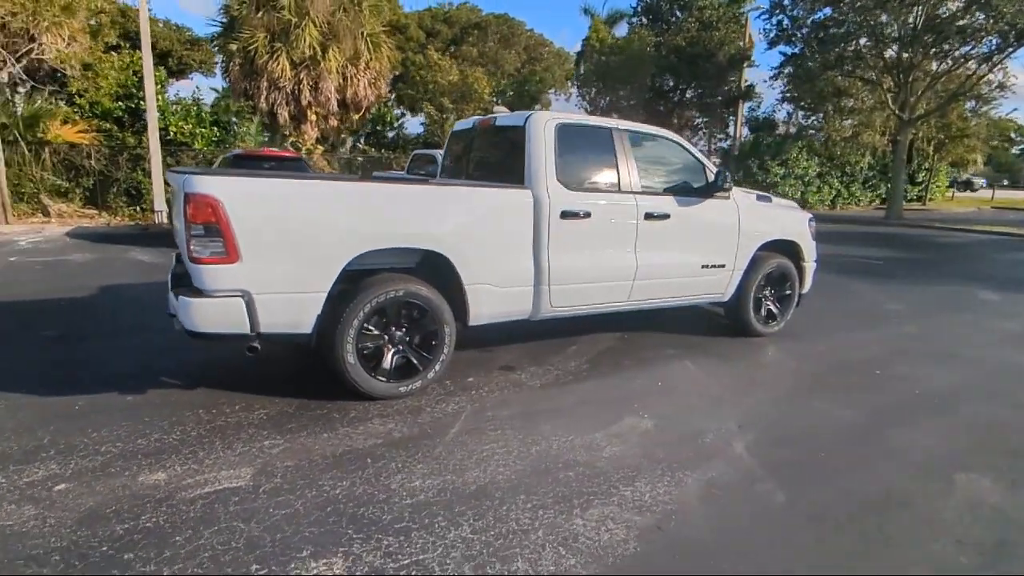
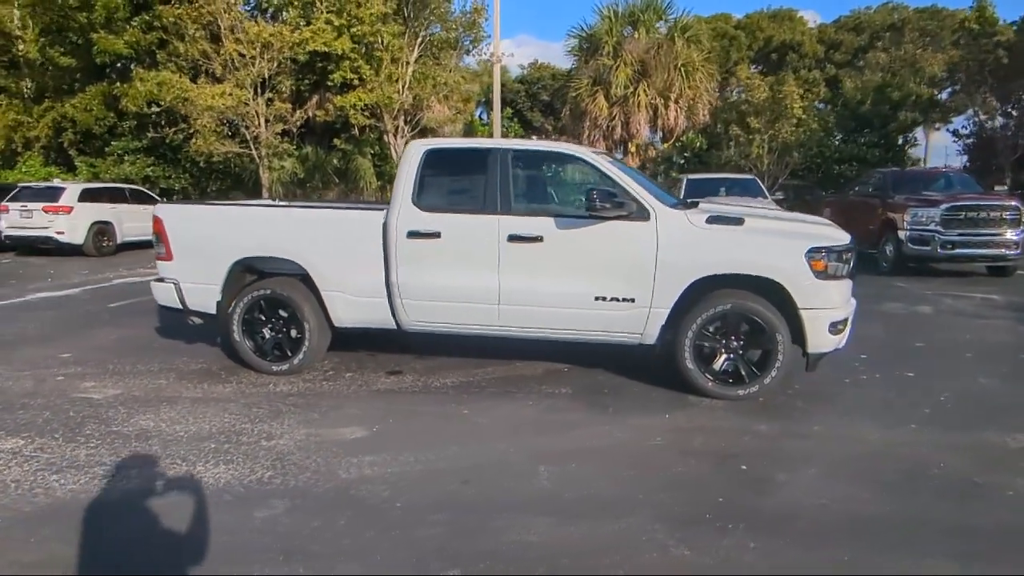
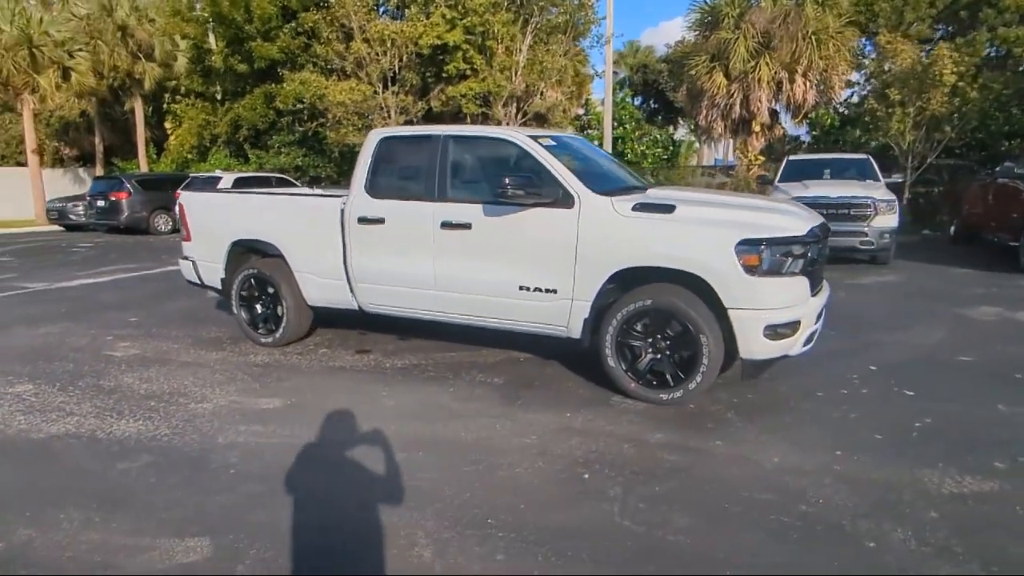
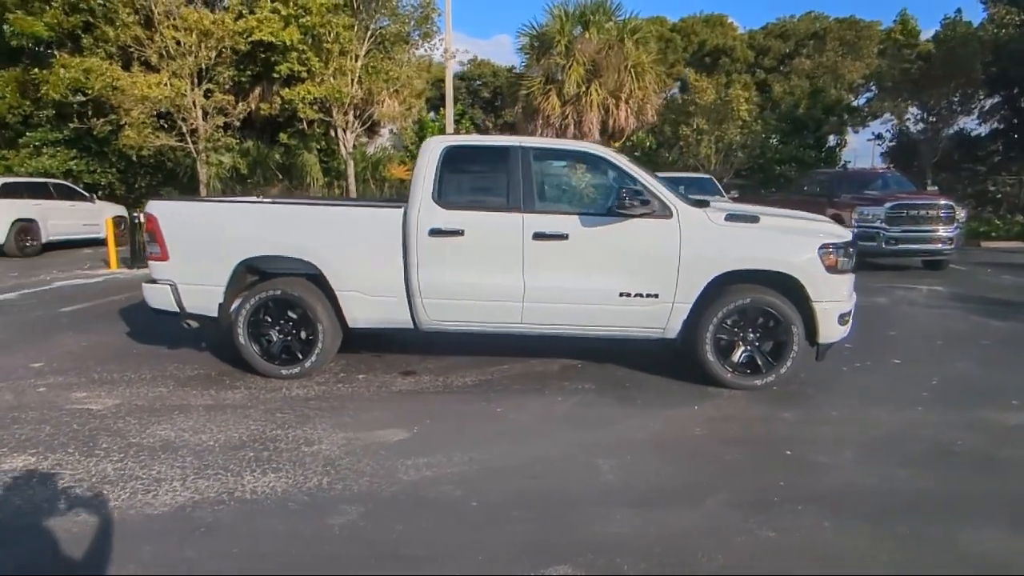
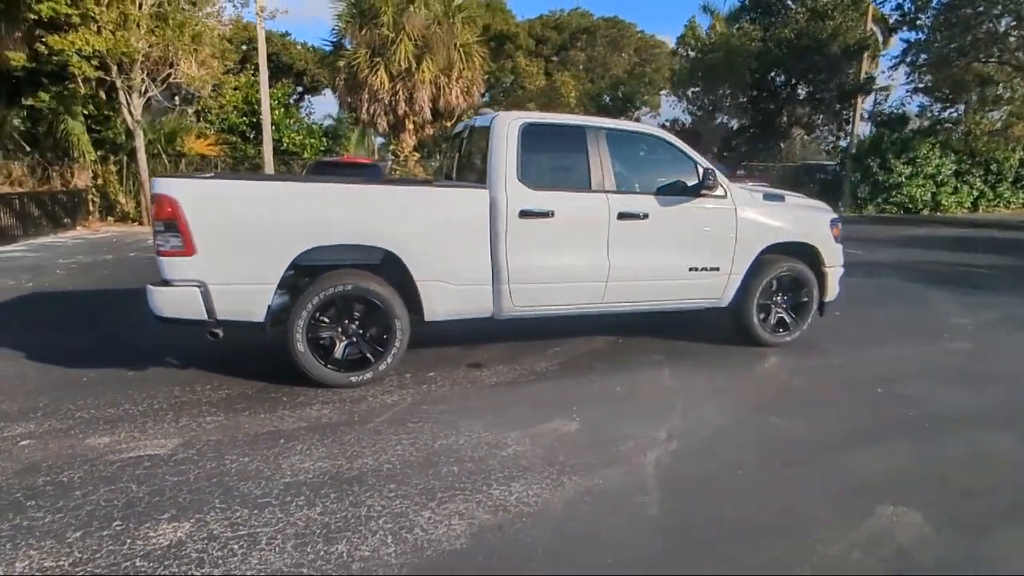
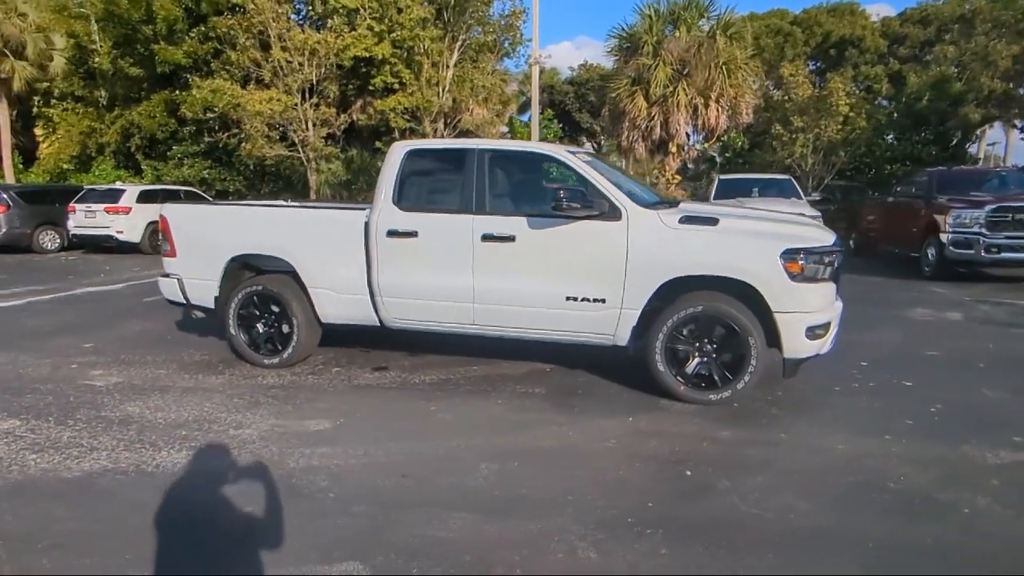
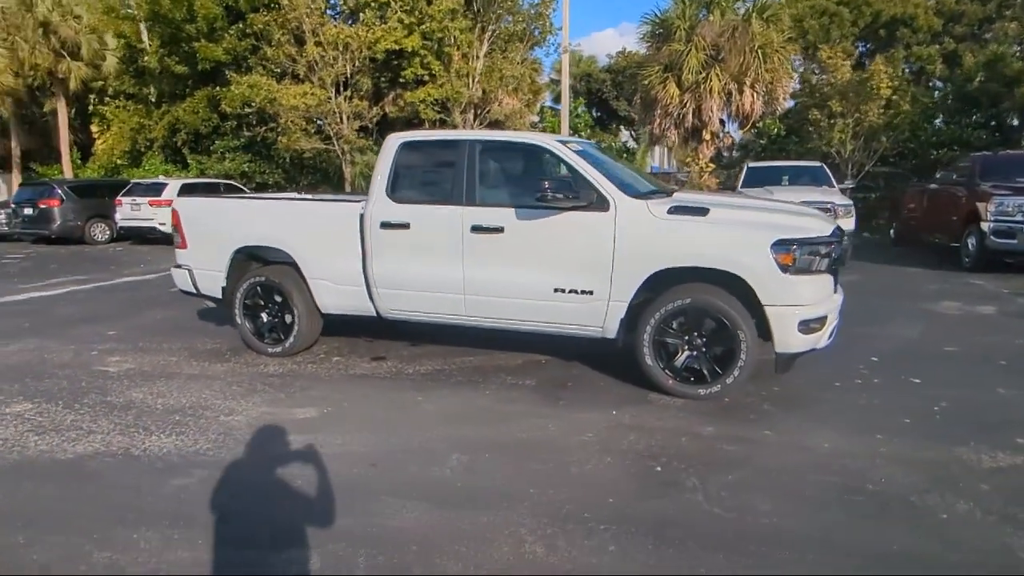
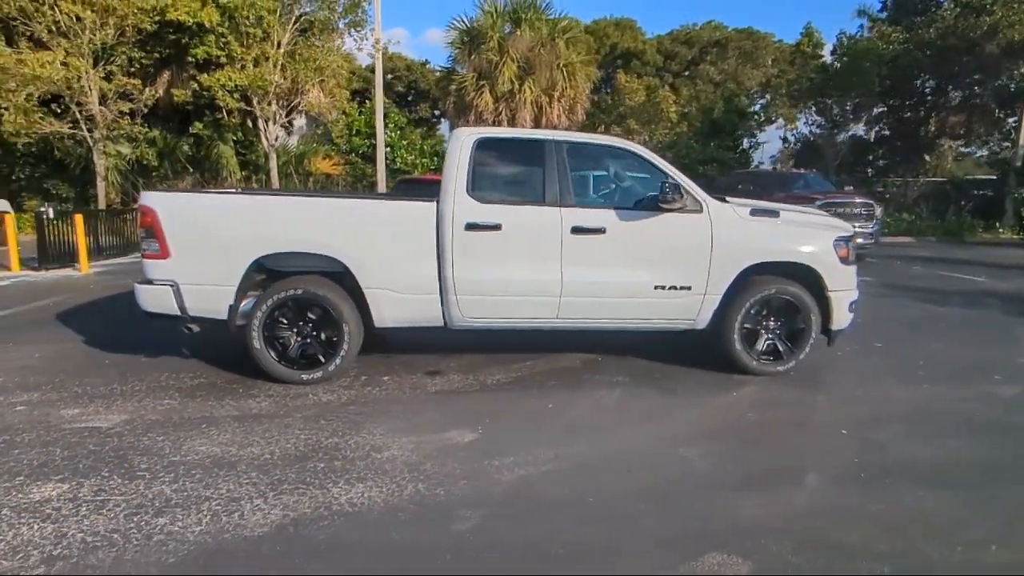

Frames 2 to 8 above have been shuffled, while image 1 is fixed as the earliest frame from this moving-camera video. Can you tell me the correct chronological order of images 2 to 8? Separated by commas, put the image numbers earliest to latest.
5, 8, 4, 2, 6, 7, 3
